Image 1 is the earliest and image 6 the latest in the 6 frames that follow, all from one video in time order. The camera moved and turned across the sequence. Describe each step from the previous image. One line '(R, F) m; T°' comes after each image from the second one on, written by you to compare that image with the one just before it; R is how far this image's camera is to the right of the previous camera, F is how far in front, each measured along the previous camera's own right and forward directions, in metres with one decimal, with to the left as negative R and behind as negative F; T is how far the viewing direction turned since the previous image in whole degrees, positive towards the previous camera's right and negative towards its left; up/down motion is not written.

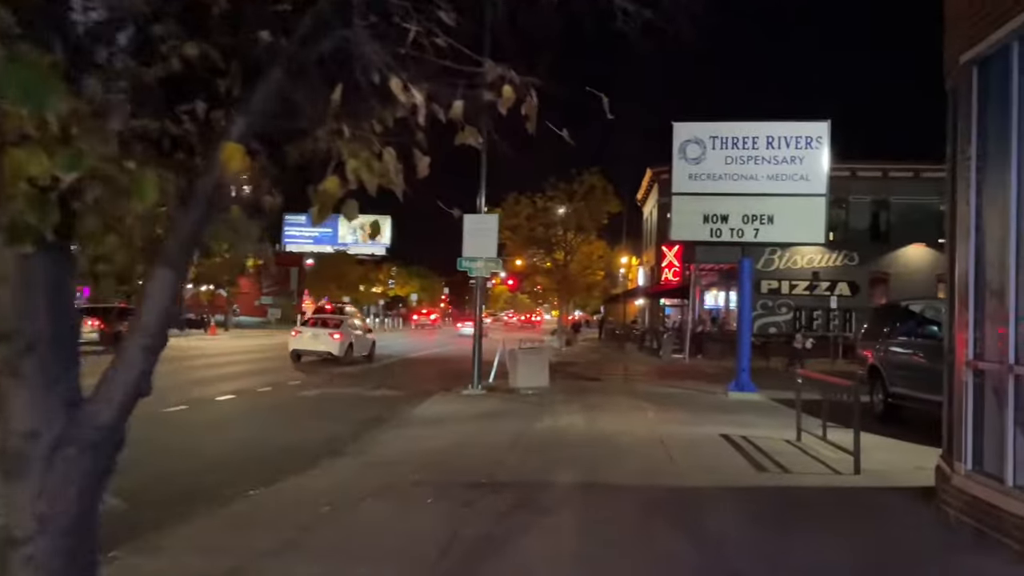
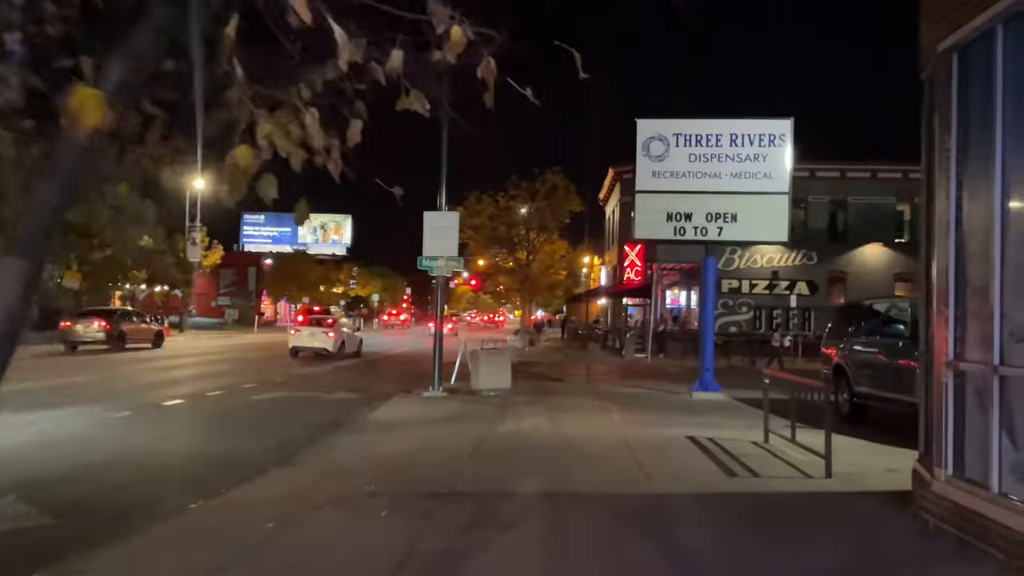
(0.0, +0.5) m; +3°
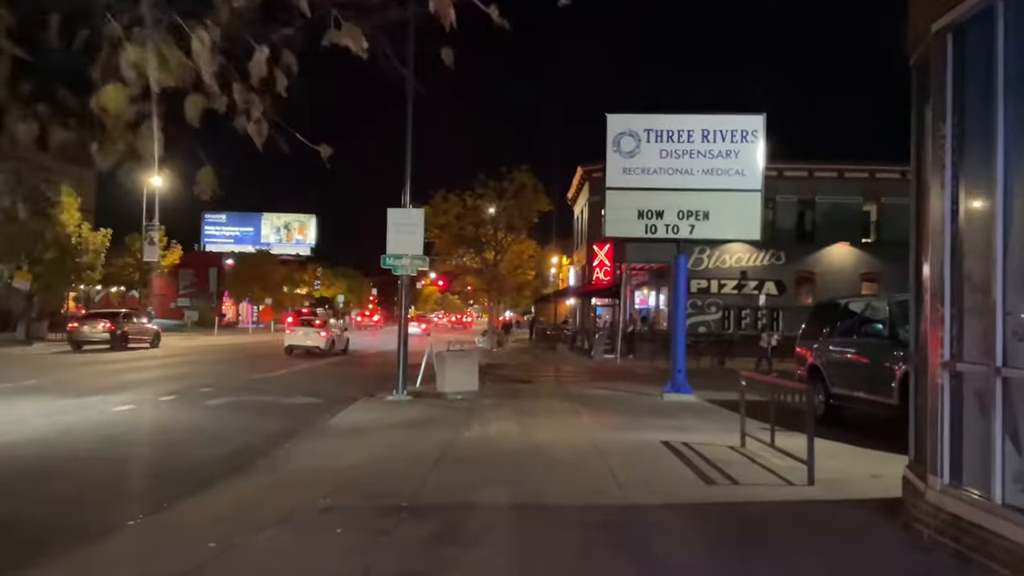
(0.0, +0.6) m; +2°
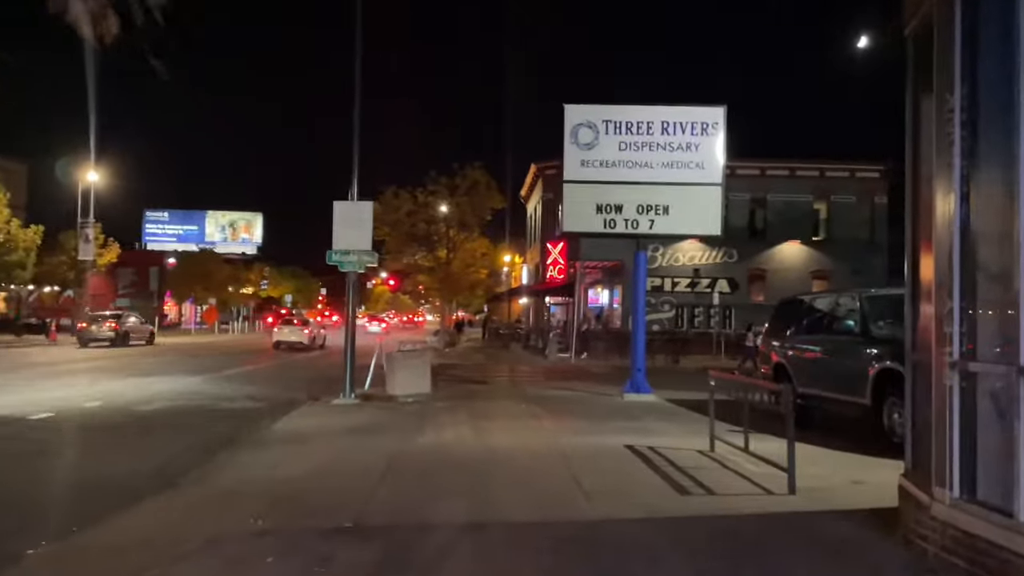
(0.0, +0.8) m; +3°
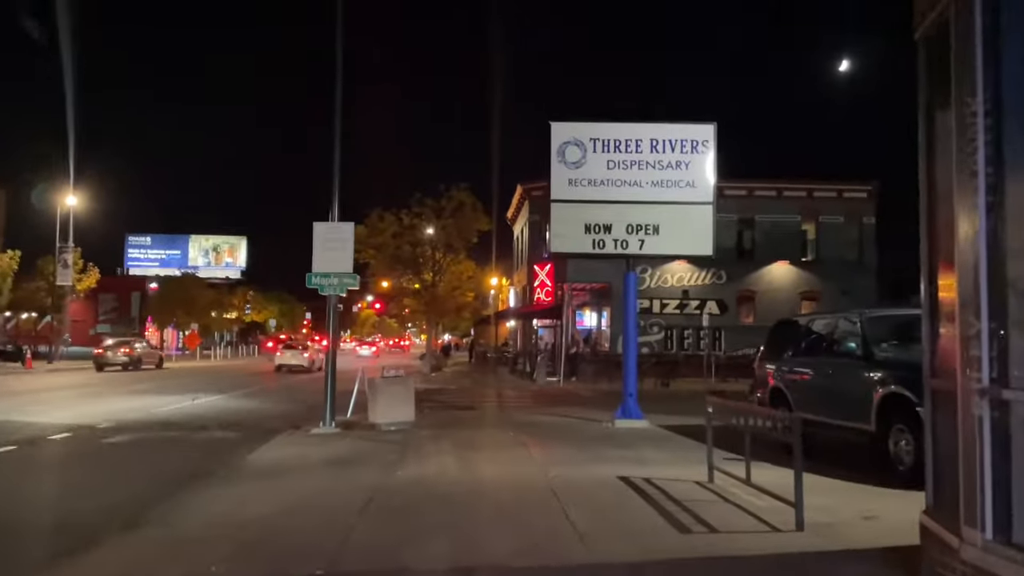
(0.0, +0.6) m; +1°
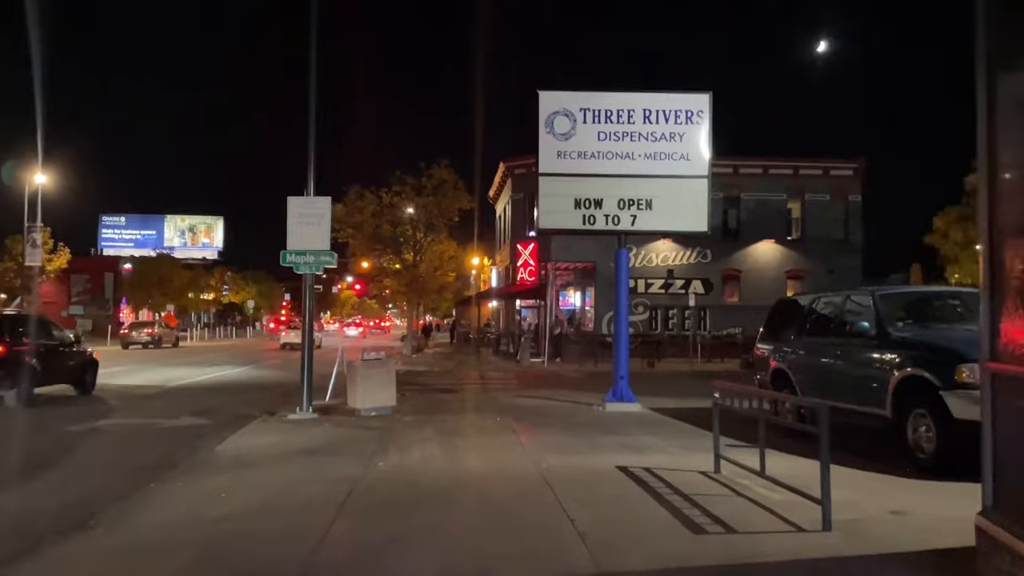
(-0.1, +0.8) m; +1°
